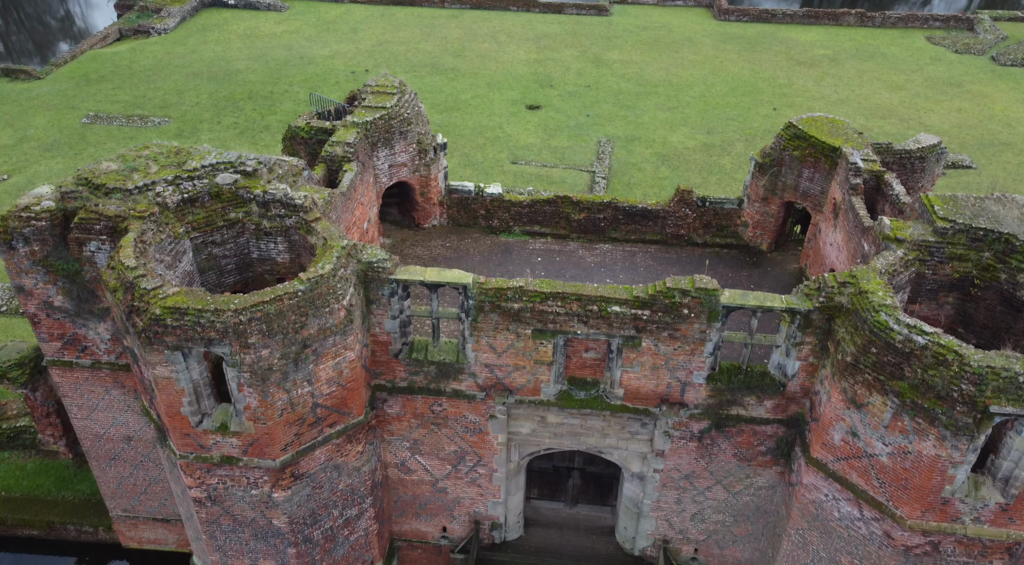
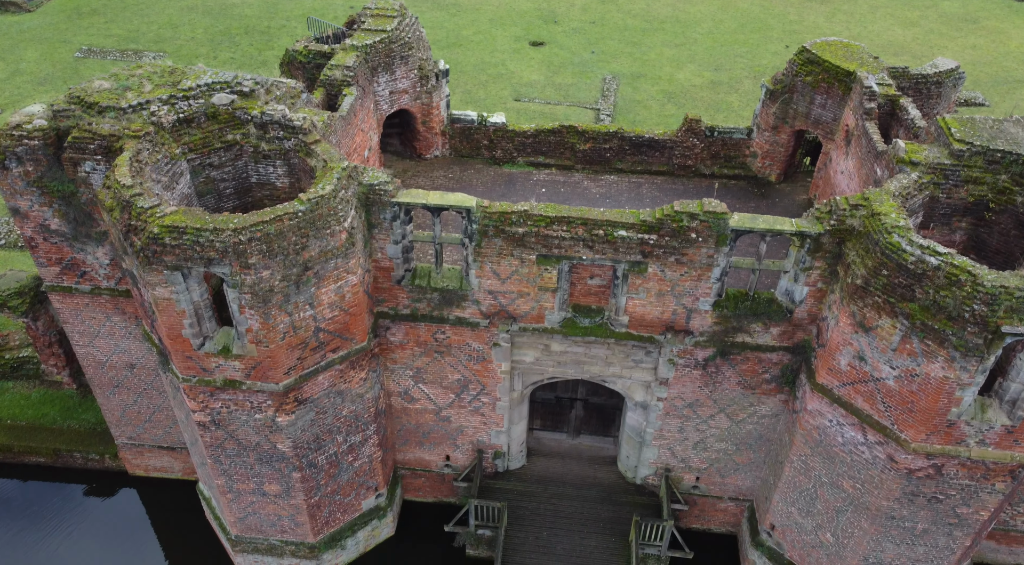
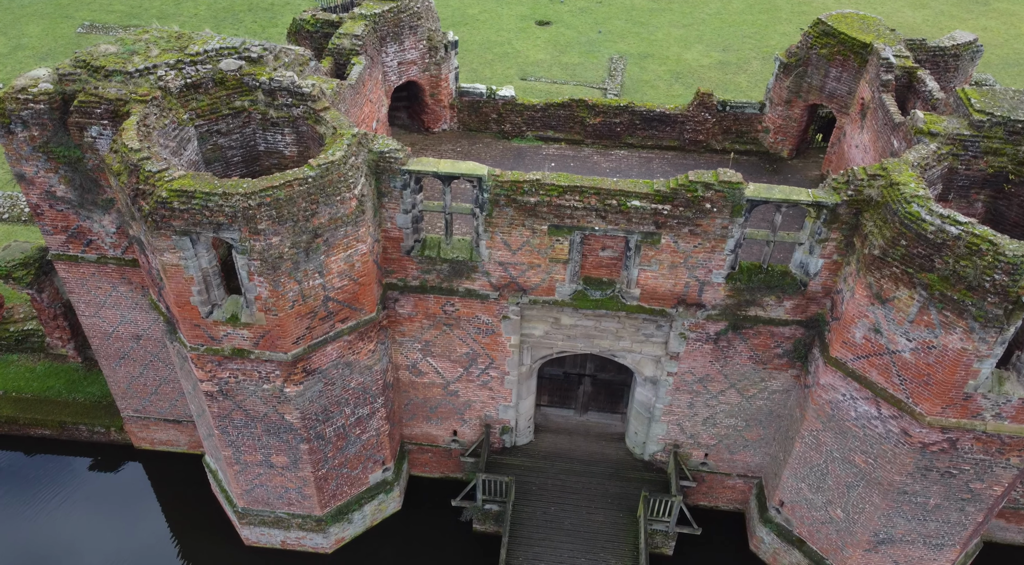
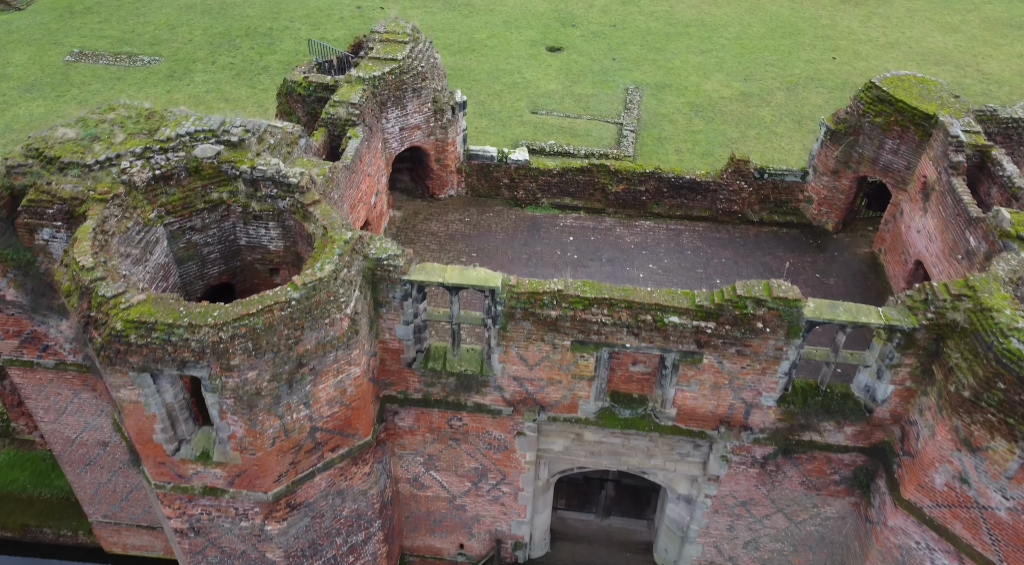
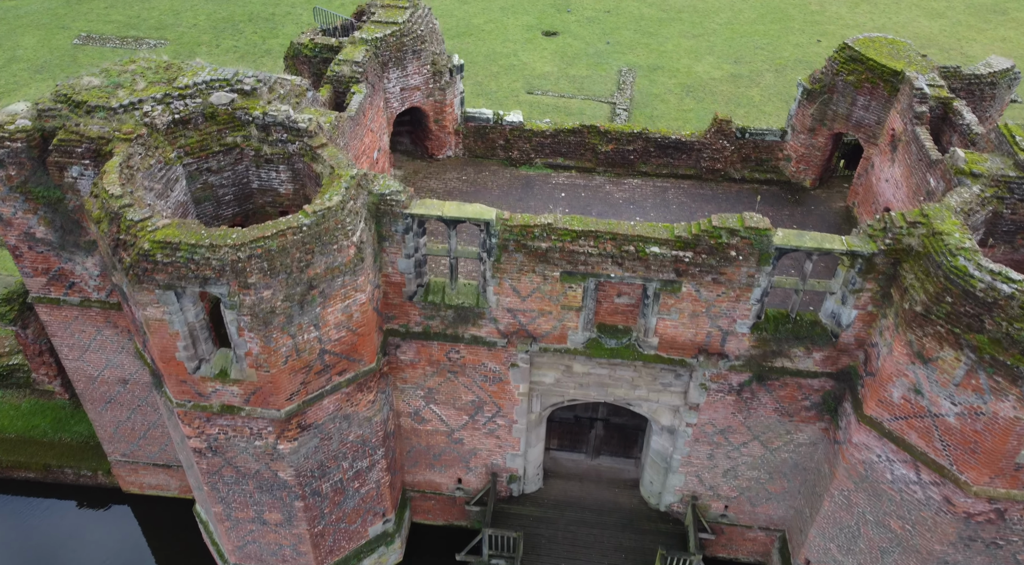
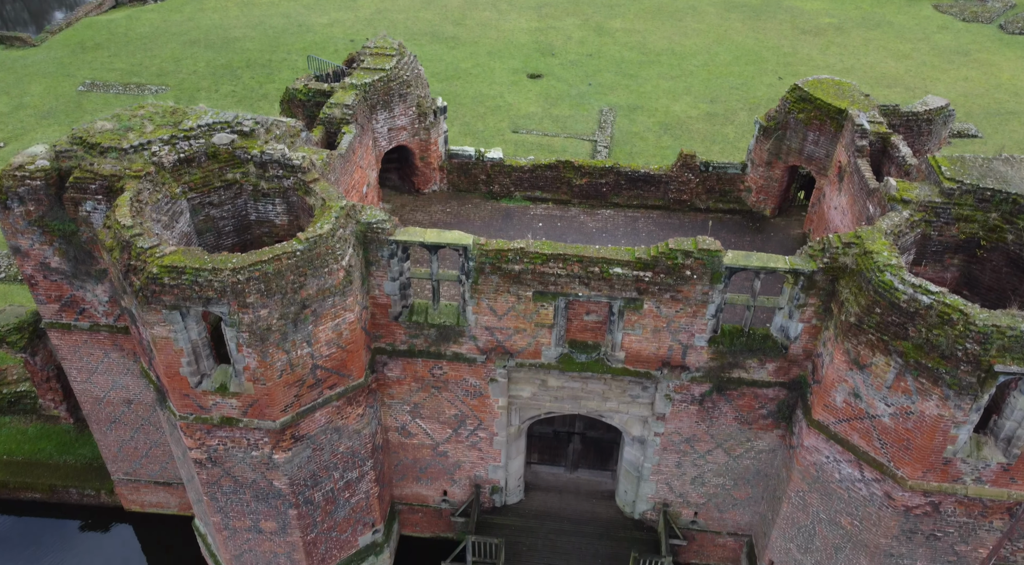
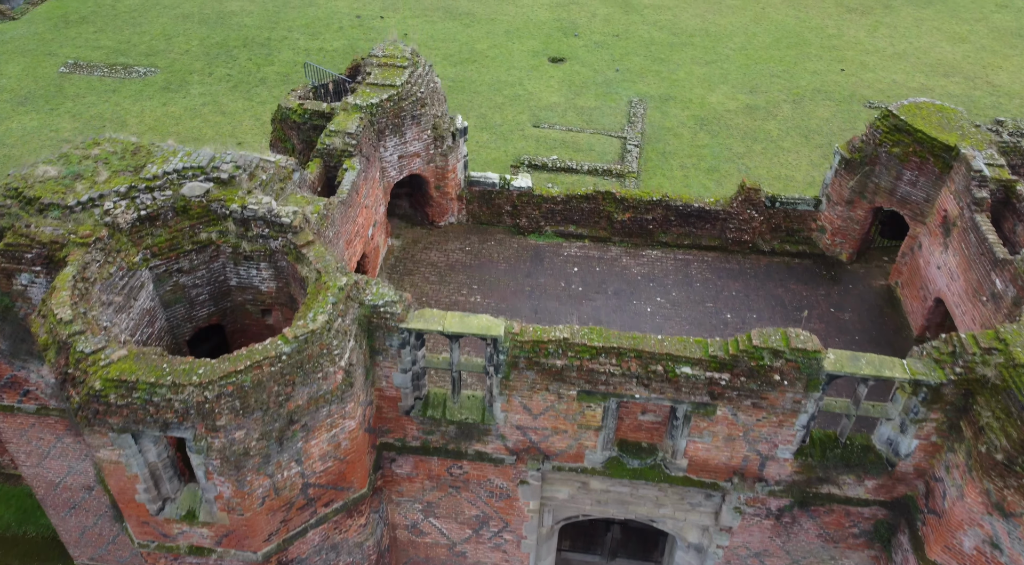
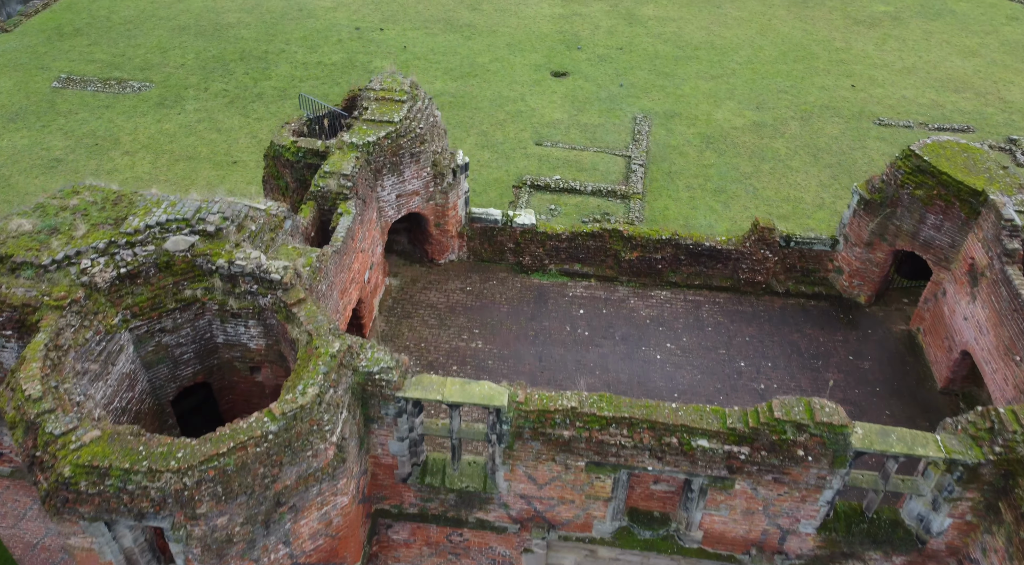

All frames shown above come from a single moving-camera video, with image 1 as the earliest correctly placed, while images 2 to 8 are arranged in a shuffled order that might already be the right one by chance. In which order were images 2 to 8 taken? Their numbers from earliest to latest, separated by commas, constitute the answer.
6, 2, 3, 5, 4, 7, 8
